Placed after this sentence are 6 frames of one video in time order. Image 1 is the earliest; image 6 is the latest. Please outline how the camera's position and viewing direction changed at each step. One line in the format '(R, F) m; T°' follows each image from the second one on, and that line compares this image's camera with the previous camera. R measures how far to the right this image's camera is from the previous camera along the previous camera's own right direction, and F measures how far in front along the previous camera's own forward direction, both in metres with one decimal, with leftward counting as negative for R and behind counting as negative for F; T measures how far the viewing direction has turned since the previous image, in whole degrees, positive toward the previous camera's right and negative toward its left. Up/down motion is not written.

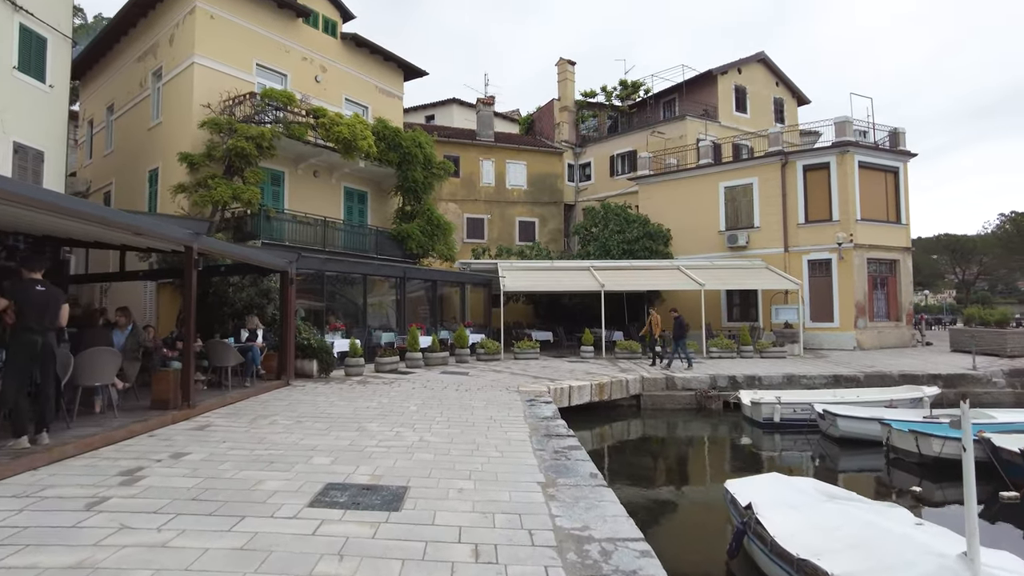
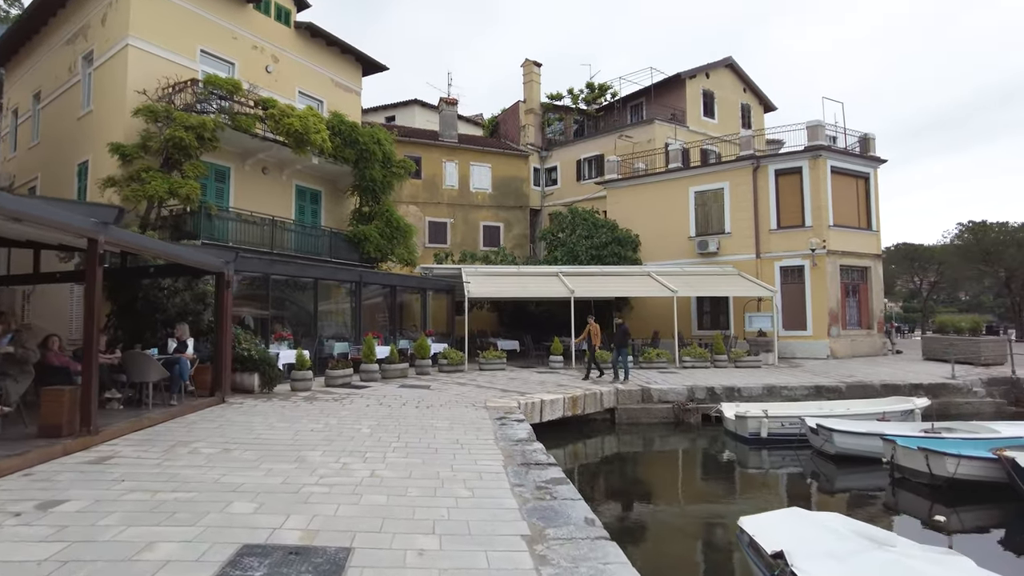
(-0.1, +1.1) m; +3°
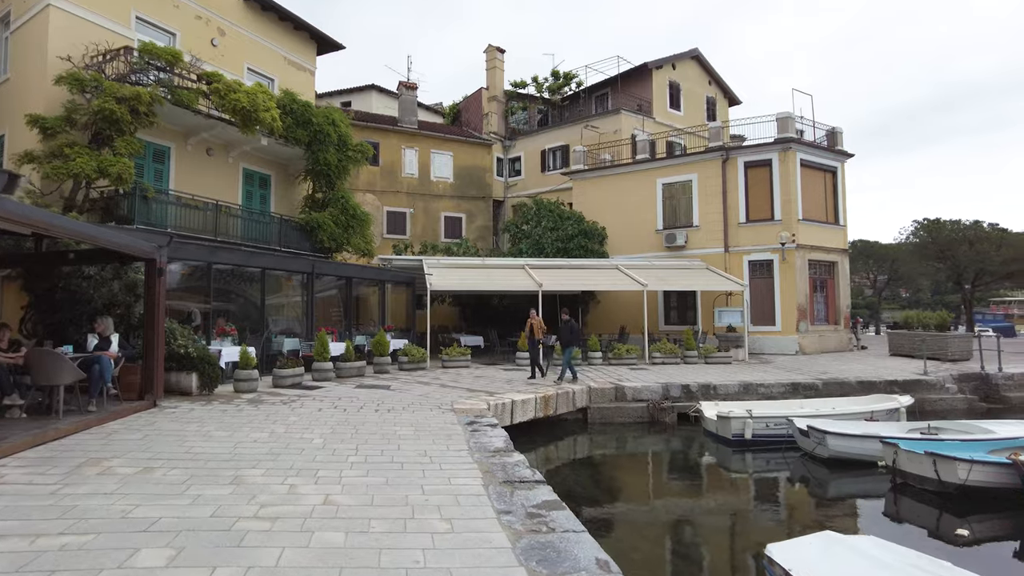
(-0.2, +0.9) m; +4°
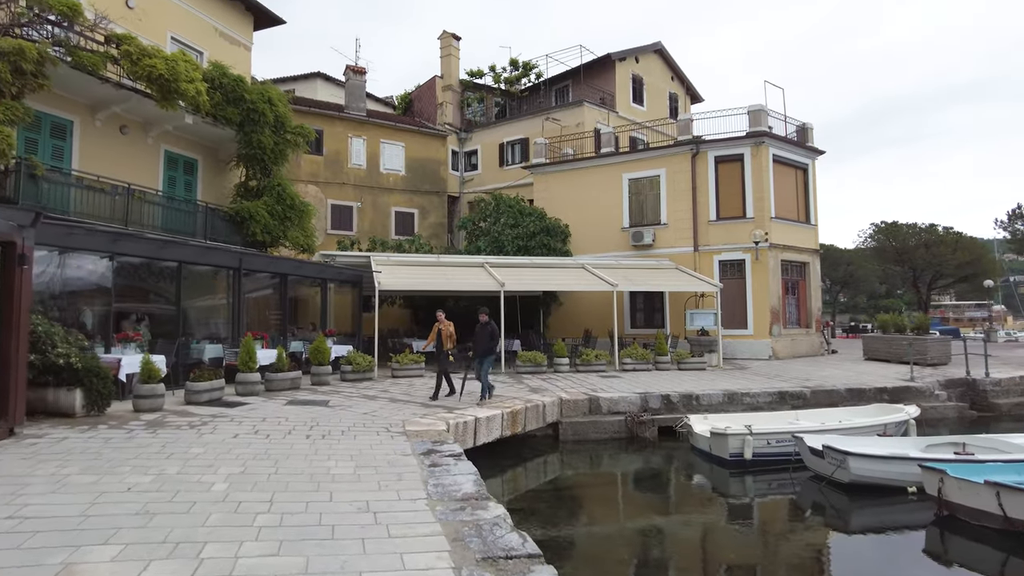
(-0.2, +1.7) m; +4°
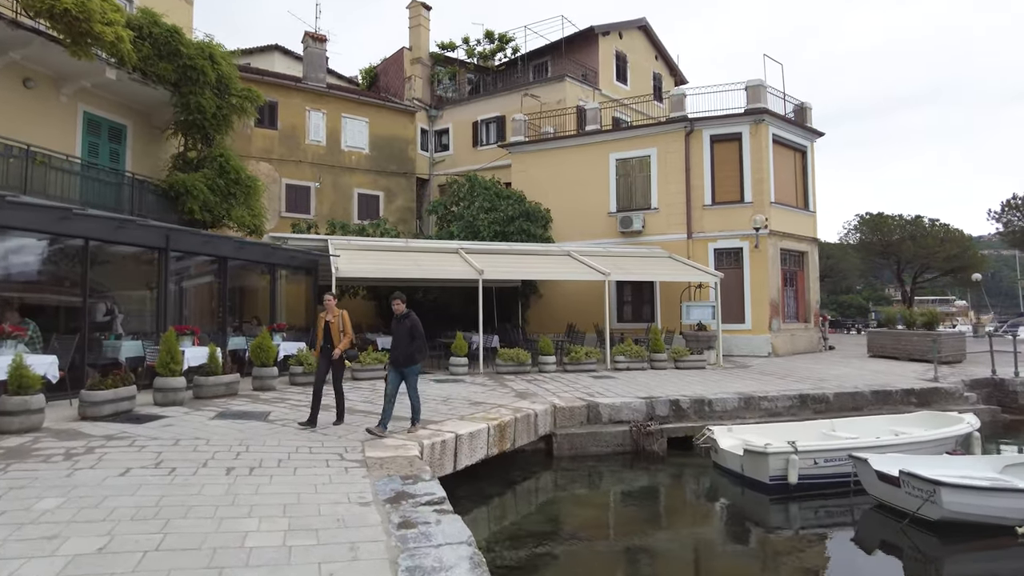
(-0.3, +2.0) m; +3°
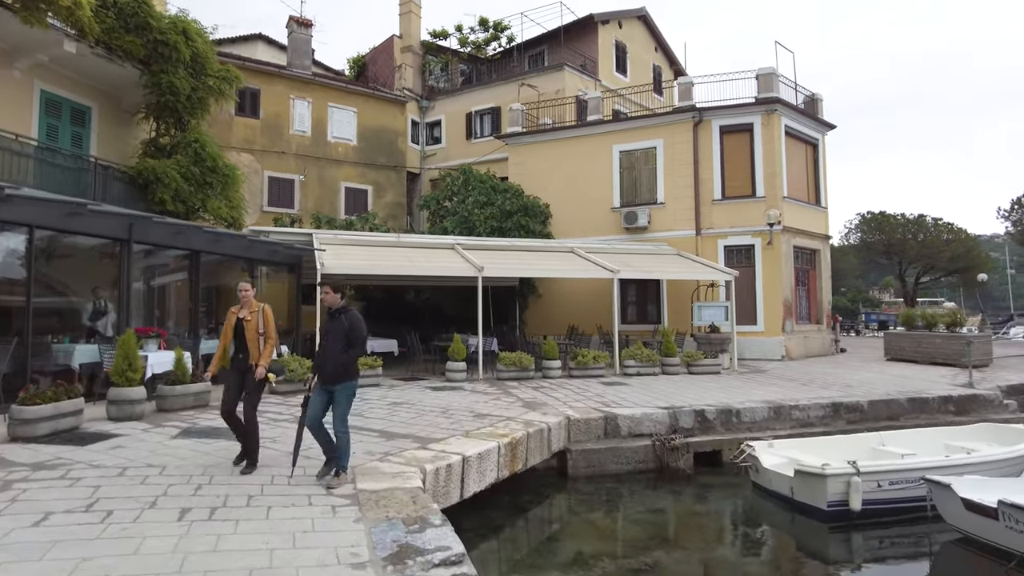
(-0.3, +1.1) m; +1°
